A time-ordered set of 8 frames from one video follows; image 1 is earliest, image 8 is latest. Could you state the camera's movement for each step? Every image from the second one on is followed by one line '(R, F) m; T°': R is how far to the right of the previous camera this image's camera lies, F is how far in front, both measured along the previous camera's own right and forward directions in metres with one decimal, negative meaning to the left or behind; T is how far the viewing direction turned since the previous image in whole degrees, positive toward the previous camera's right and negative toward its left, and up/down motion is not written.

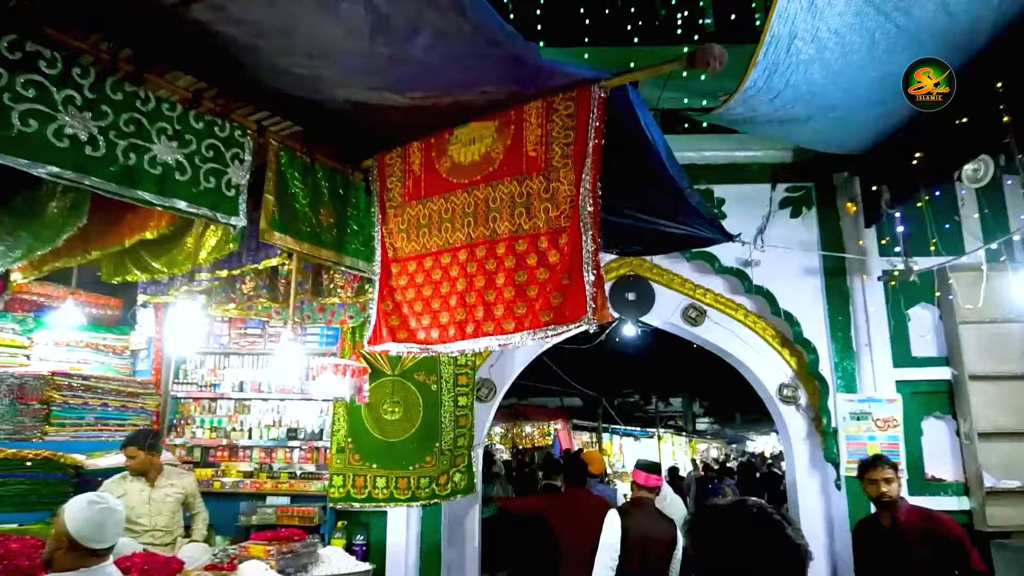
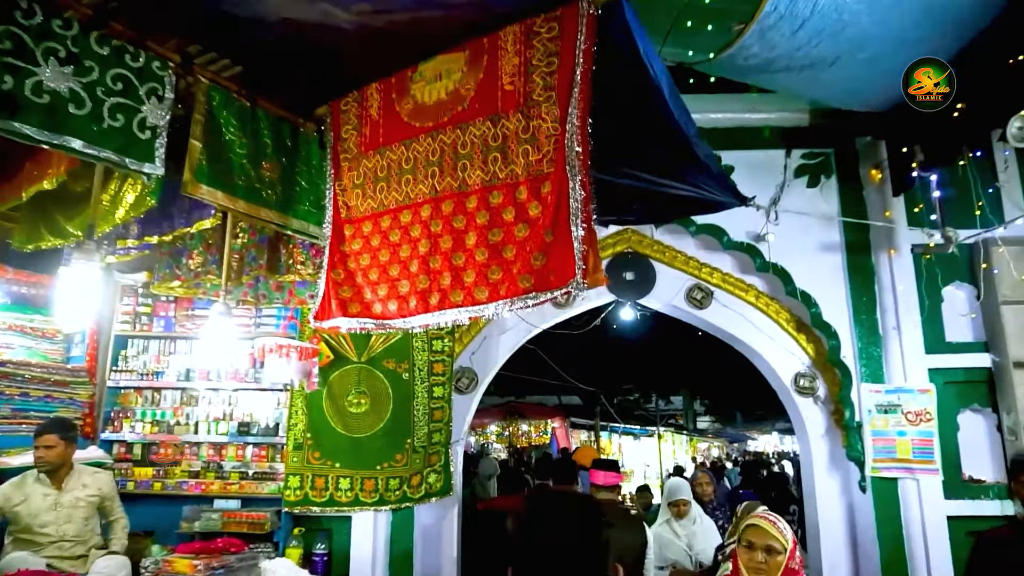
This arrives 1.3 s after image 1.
(+0.1, +0.5) m; 0°
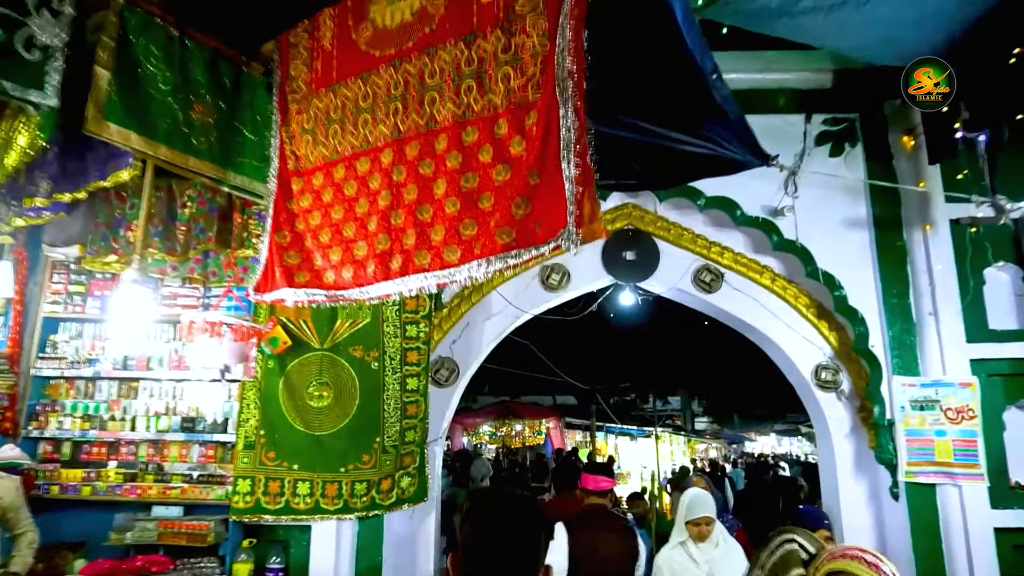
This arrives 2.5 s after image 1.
(+0.1, +0.5) m; 0°
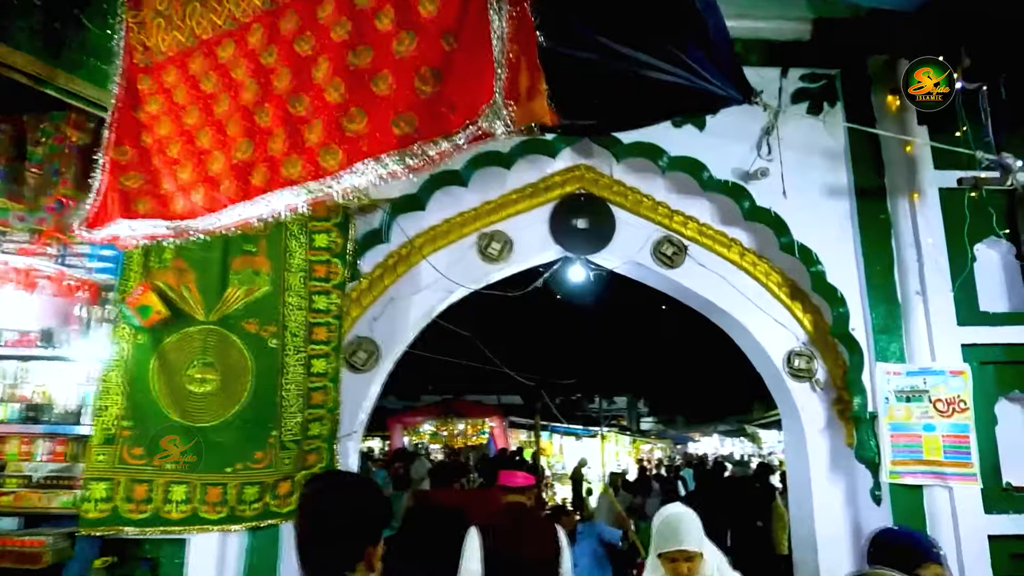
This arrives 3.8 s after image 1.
(+0.1, +0.6) m; +4°
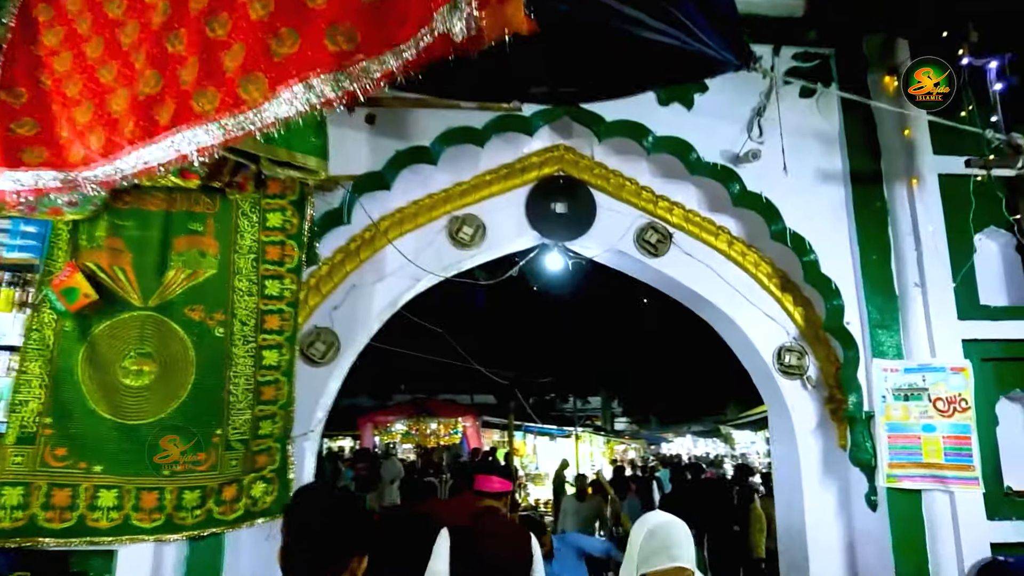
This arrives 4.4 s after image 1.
(0.0, +0.2) m; +2°
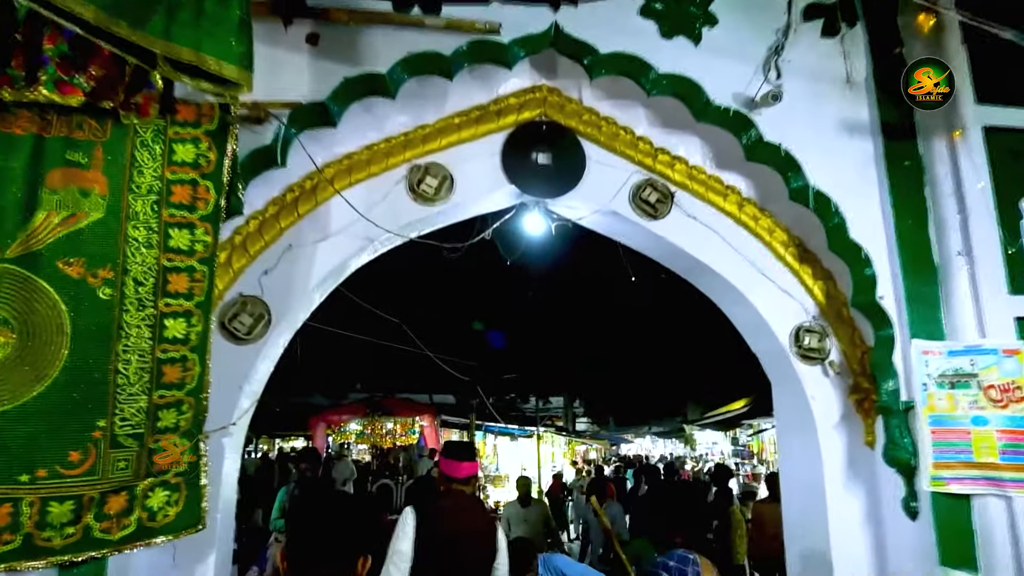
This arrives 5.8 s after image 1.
(0.0, +0.5) m; +3°
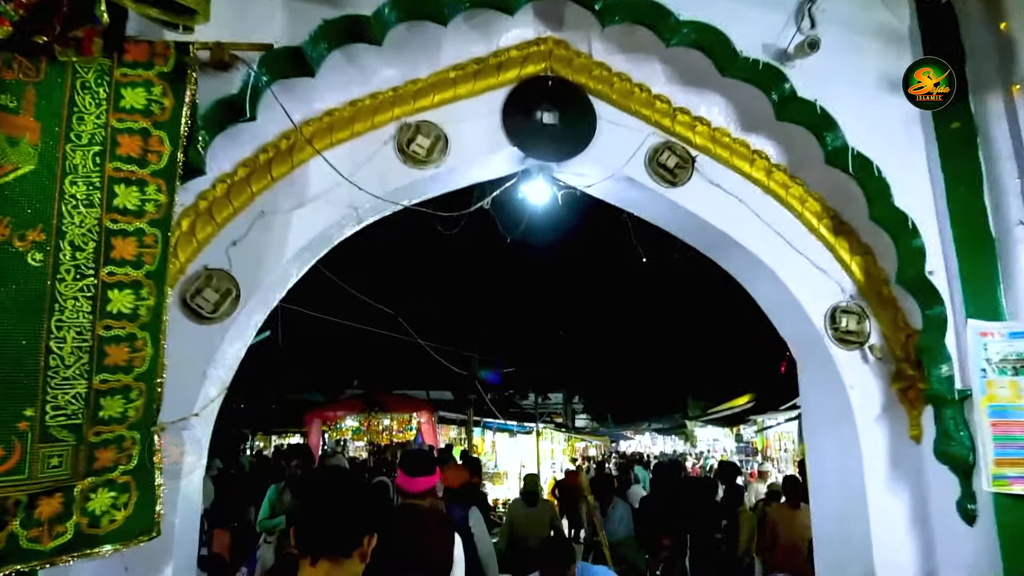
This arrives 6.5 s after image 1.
(0.0, +0.3) m; 0°
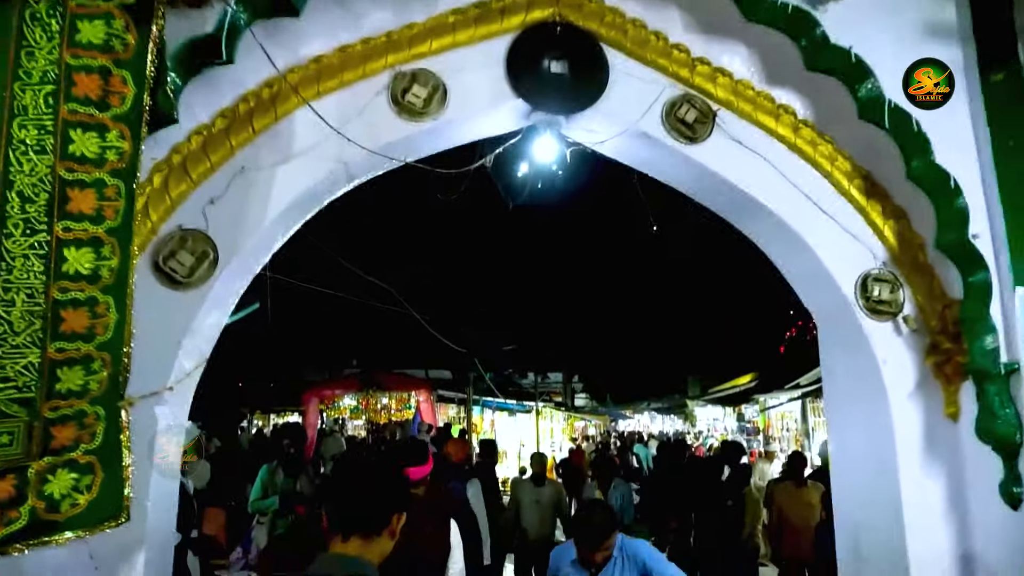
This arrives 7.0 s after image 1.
(0.0, +0.2) m; 0°
